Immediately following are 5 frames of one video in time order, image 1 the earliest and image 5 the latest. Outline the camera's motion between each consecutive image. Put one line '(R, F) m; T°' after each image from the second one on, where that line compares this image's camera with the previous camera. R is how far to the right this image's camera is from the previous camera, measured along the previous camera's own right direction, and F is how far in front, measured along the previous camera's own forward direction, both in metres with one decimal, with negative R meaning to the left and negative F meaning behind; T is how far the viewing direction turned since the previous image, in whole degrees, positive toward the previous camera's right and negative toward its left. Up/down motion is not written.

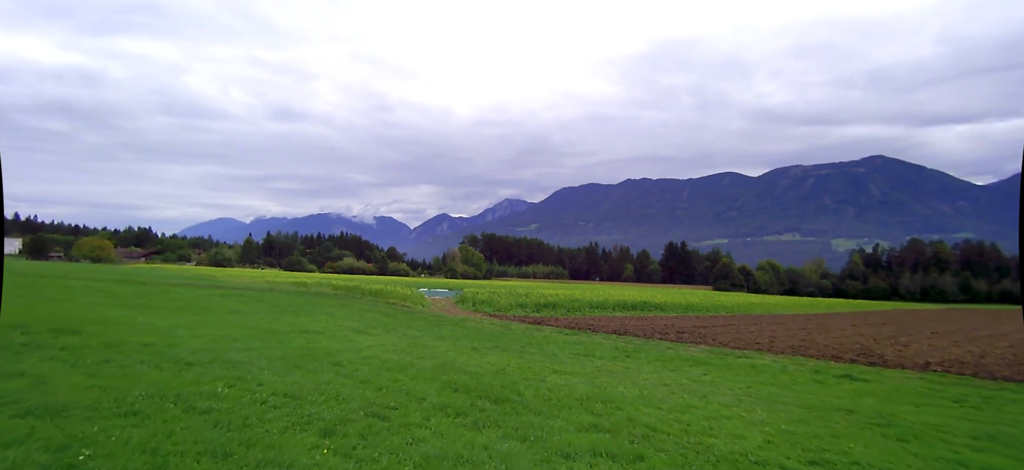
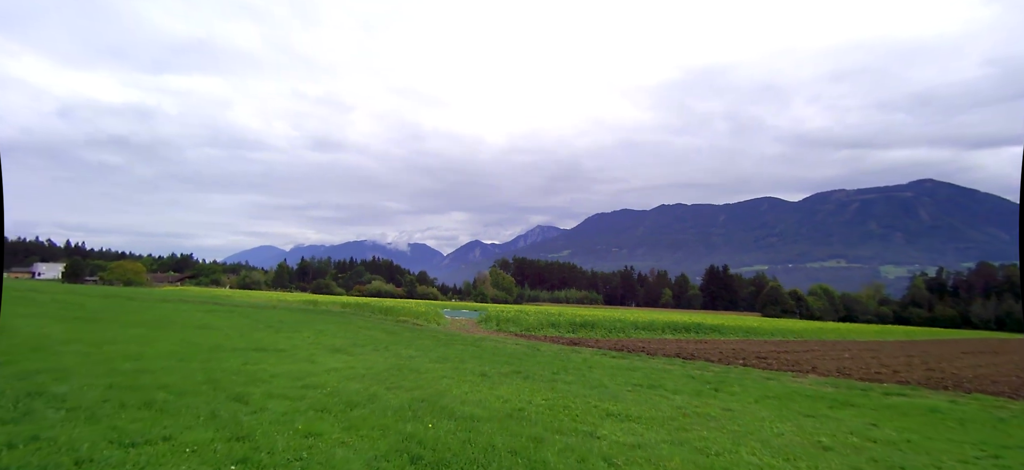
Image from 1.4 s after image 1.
(0.0, +0.8) m; -3°
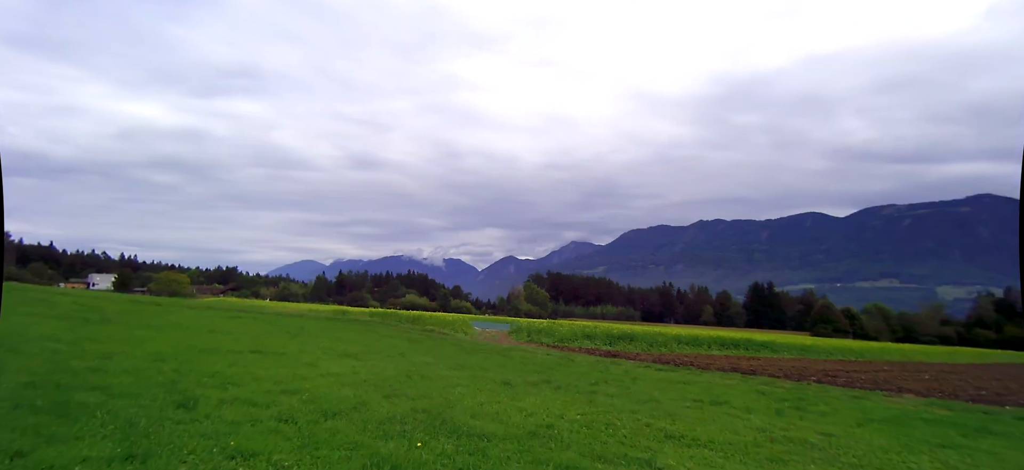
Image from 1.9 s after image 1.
(0.0, +0.3) m; -4°
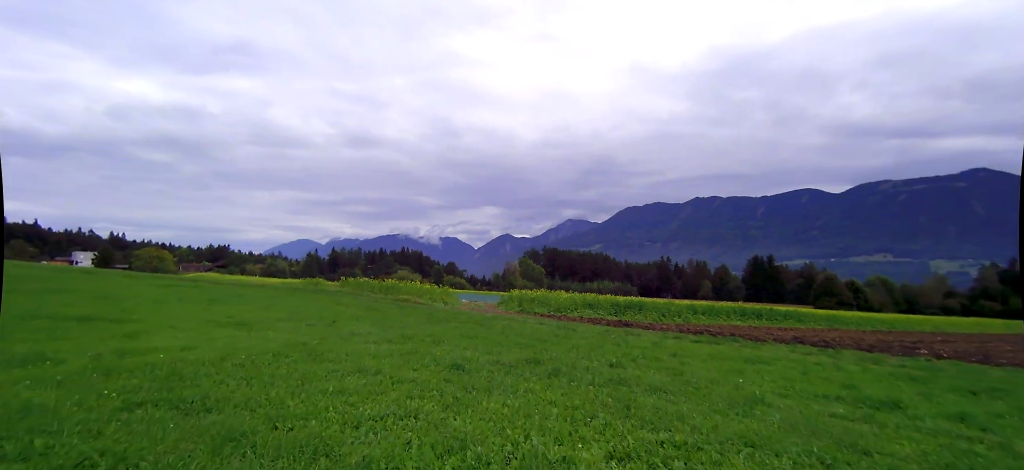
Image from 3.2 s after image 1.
(+0.1, +0.7) m; 0°
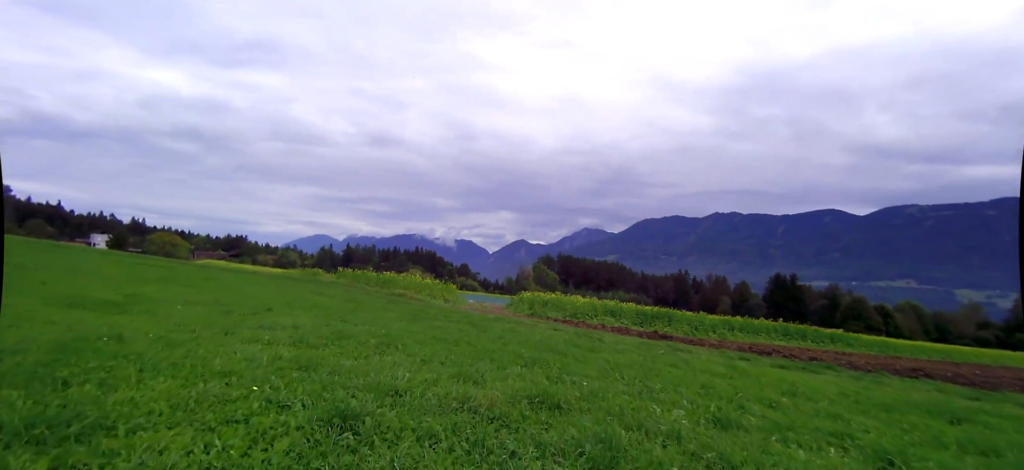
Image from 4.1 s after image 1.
(0.0, +0.5) m; -2°
